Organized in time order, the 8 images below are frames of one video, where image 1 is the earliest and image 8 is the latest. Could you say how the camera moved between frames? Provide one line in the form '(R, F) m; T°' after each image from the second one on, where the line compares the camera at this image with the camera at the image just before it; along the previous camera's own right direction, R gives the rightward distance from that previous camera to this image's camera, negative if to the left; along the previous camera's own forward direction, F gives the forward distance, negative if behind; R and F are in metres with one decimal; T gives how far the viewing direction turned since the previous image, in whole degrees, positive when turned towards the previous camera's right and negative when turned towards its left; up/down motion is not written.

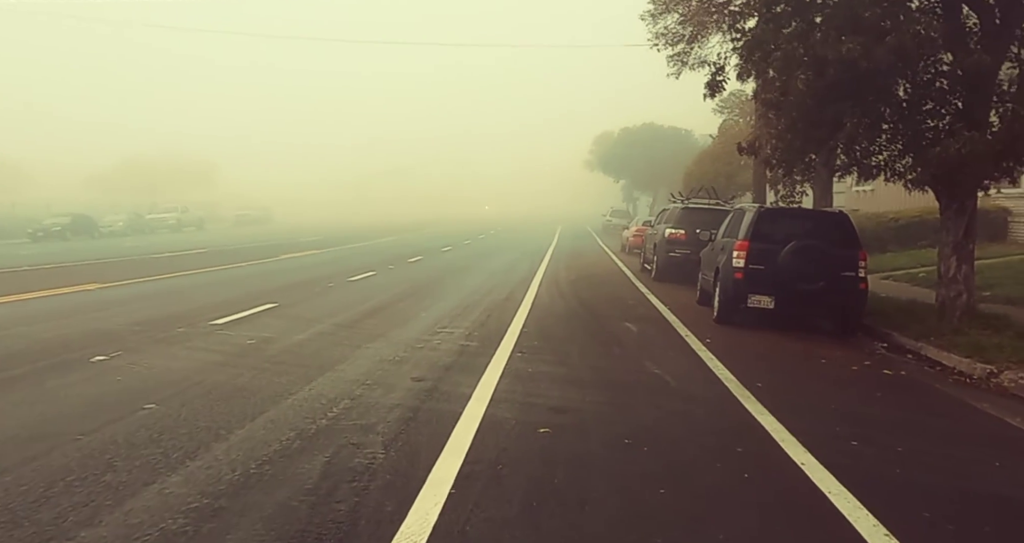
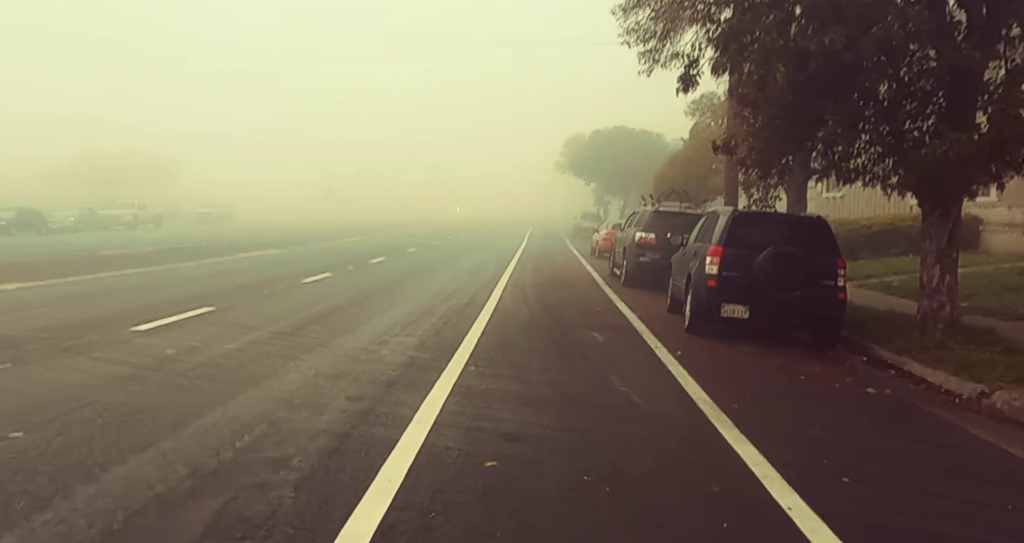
(+0.2, +0.9) m; +2°
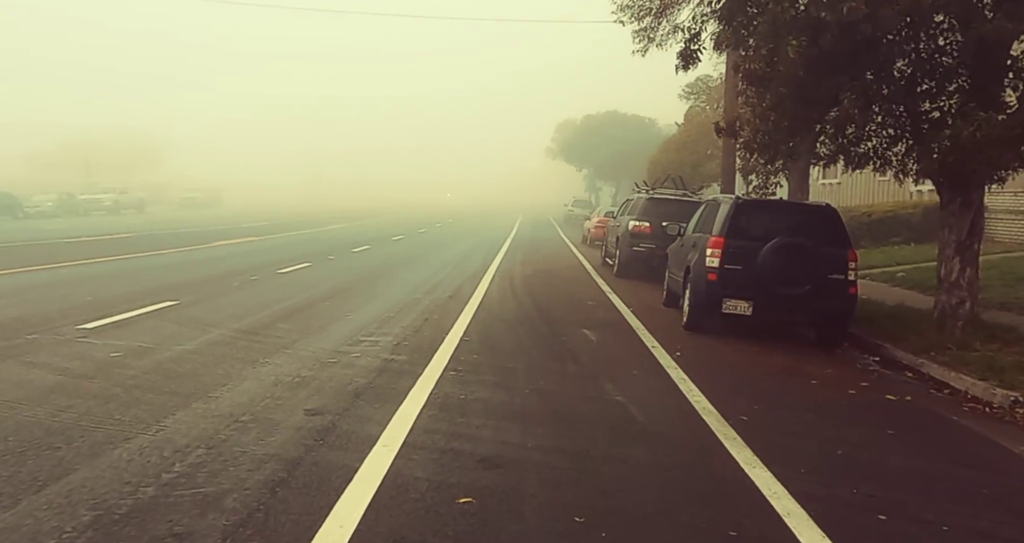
(+0.1, +0.9) m; +1°
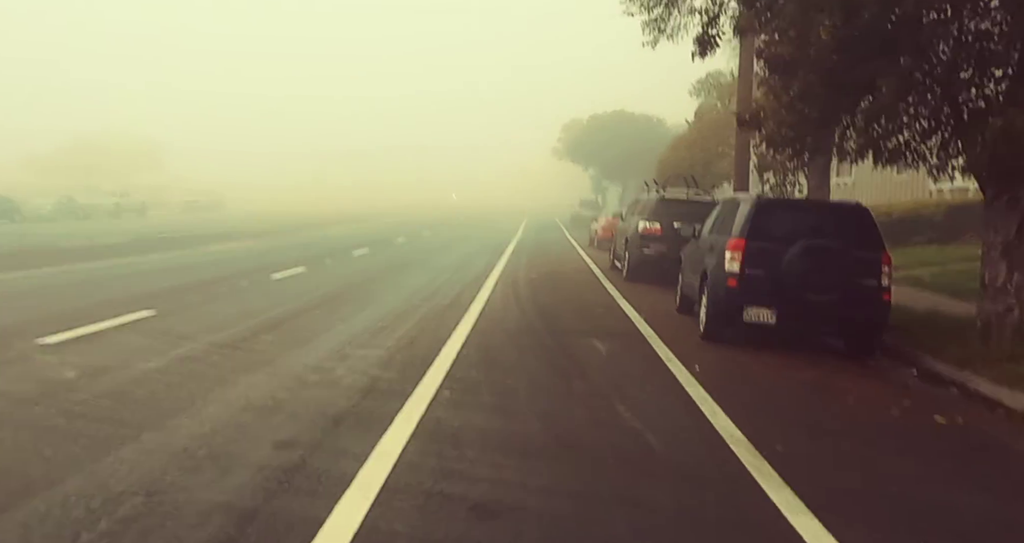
(+0.1, +0.8) m; 0°
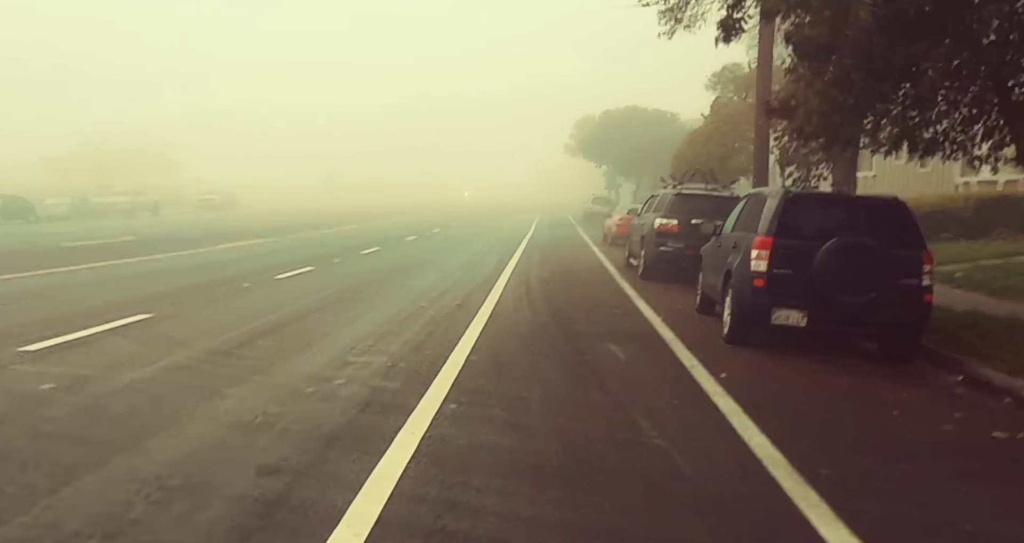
(0.0, +0.6) m; -1°
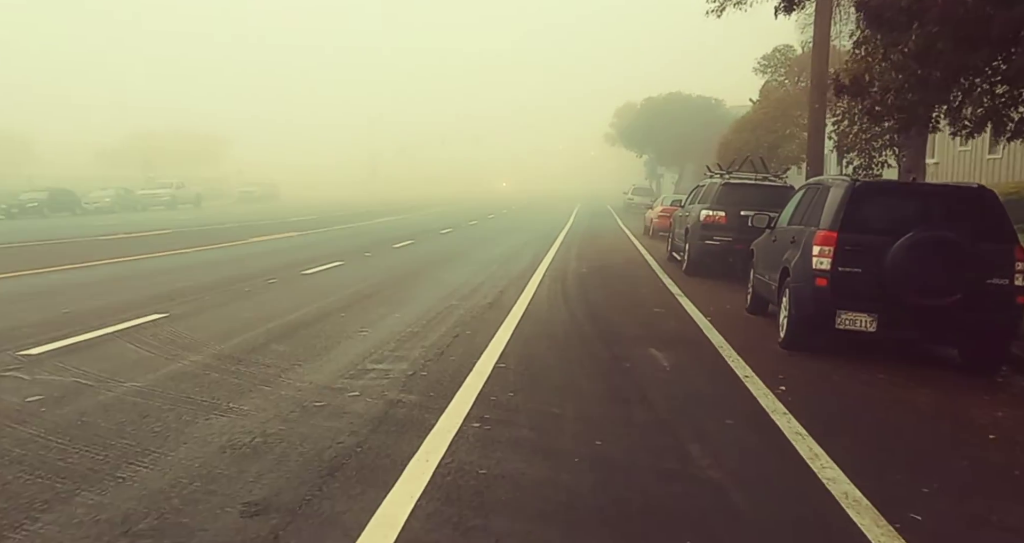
(+0.1, +0.8) m; -3°
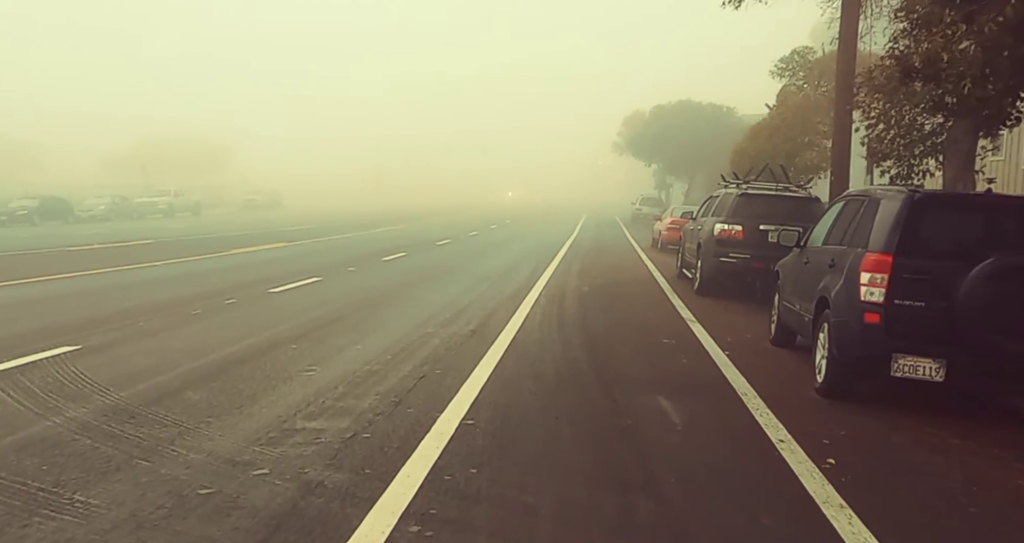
(+0.3, +1.6) m; -1°
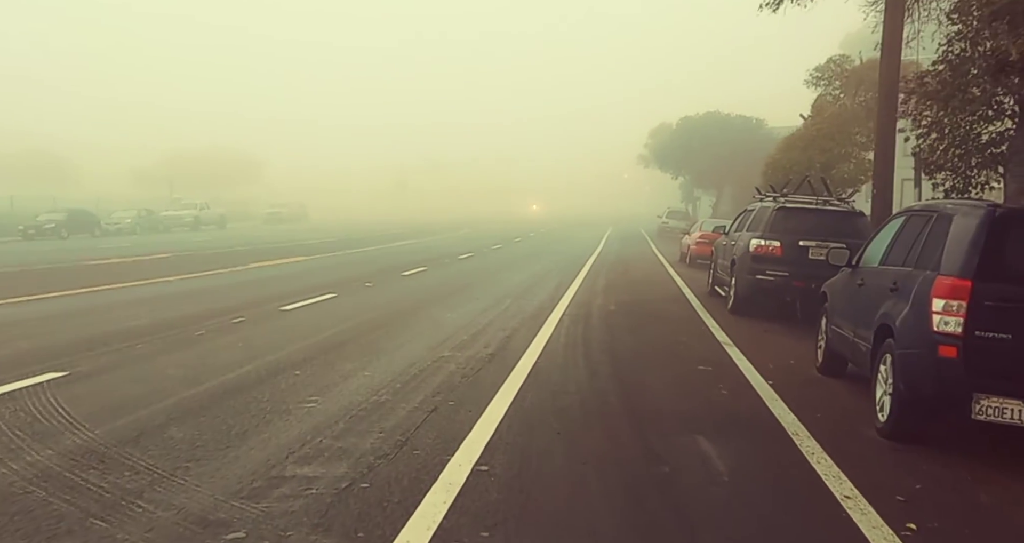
(0.0, +0.8) m; -2°
